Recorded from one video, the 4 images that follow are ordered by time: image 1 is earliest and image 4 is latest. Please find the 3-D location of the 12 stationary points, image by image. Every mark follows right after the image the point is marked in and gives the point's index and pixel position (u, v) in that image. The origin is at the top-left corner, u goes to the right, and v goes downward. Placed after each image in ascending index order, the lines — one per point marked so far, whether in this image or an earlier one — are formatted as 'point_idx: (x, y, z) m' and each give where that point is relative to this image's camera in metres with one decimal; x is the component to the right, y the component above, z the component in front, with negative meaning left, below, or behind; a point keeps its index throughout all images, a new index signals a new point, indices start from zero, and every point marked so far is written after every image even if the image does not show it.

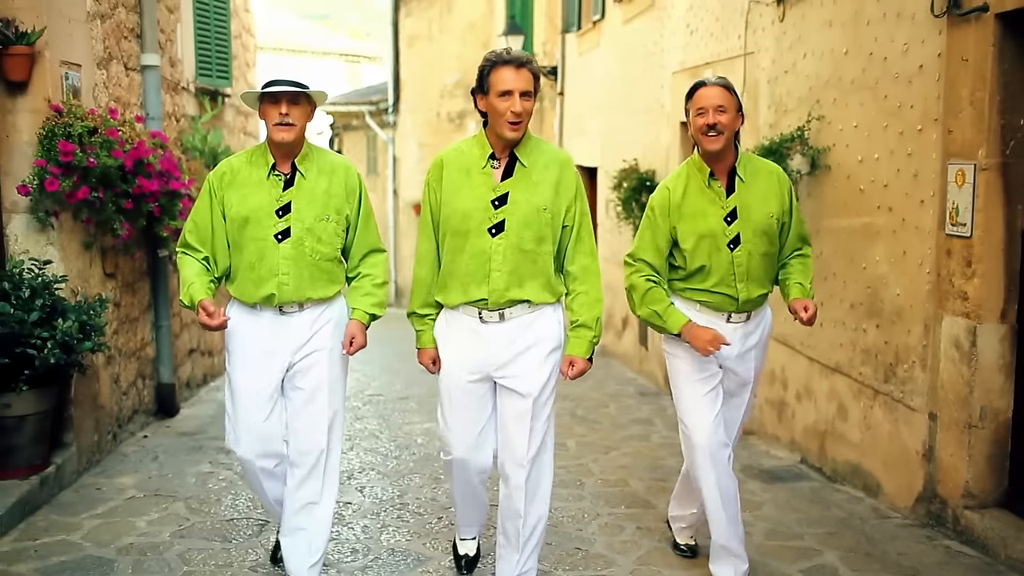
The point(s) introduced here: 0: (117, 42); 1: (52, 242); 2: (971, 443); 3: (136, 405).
0: (-2.1, +1.3, +5.9) m
1: (-2.1, +0.2, +4.9) m
2: (+1.9, -0.6, +4.4) m
3: (-2.2, -0.7, +6.2) m
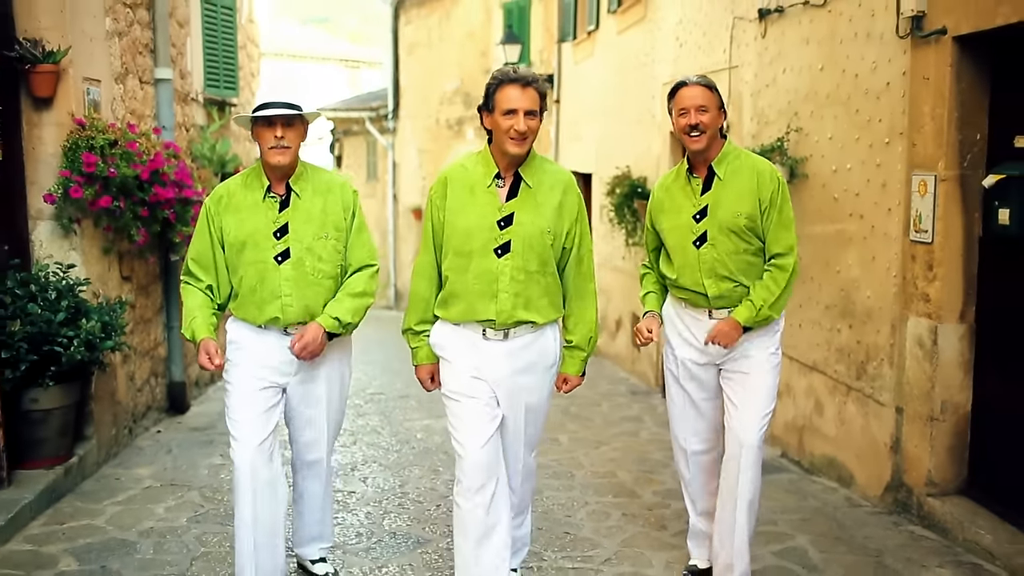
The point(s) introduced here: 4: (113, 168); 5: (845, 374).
0: (-2.2, +1.3, +6.2) m
1: (-2.1, +0.2, +5.2) m
2: (+1.8, -0.6, +4.7) m
3: (-2.2, -0.7, +6.5) m
4: (-1.9, +0.6, +5.2) m
5: (+1.7, -0.4, +5.5) m
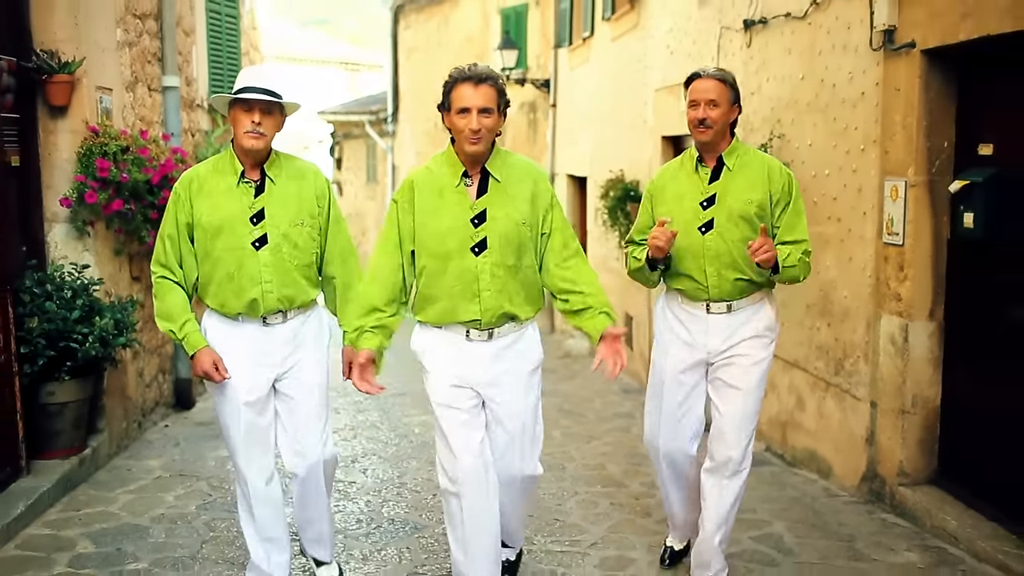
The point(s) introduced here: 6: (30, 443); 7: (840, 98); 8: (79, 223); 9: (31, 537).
0: (-2.2, +1.3, +6.5) m
1: (-2.1, +0.2, +5.4) m
2: (+1.8, -0.6, +5.0) m
3: (-2.2, -0.7, +6.8) m
4: (-2.0, +0.6, +5.4) m
5: (+1.7, -0.4, +5.8) m
6: (-2.3, -0.7, +5.0) m
7: (+1.7, +1.0, +5.4) m
8: (-2.2, +0.3, +5.4) m
9: (-1.9, -1.0, +4.4) m
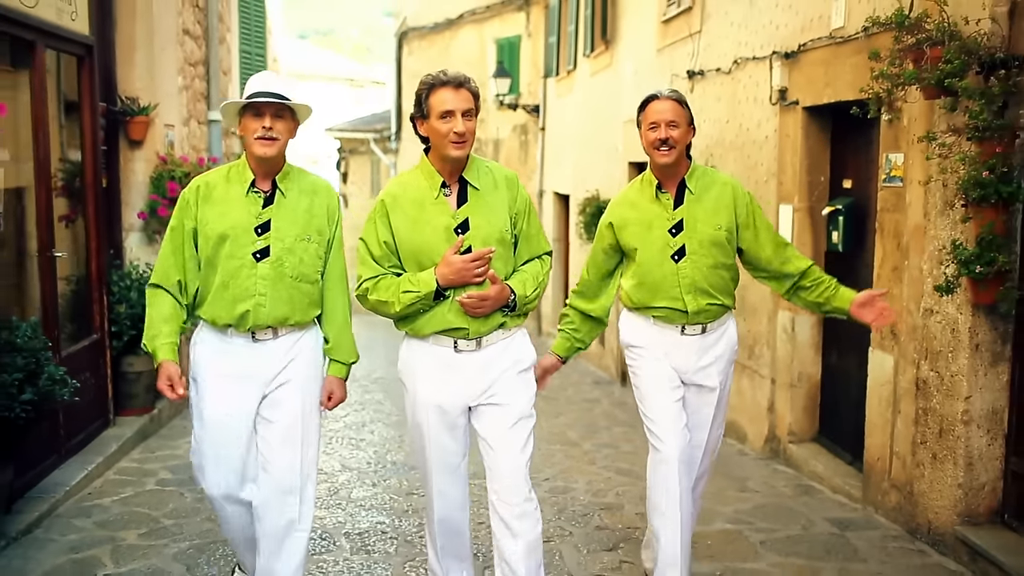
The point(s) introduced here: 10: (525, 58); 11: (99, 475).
0: (-2.3, +1.3, +7.9) m
1: (-2.3, +0.2, +6.9) m
2: (+1.7, -0.6, +6.4) m
3: (-2.4, -0.7, +8.2) m
4: (-2.1, +0.6, +6.9) m
5: (+1.5, -0.5, +7.2) m
6: (-2.4, -0.7, +6.5) m
7: (+1.5, +0.9, +6.9) m
8: (-2.3, +0.4, +6.8) m
9: (-2.1, -1.0, +5.8) m
10: (+0.2, +3.4, +16.0) m
11: (-2.1, -1.0, +5.6) m
